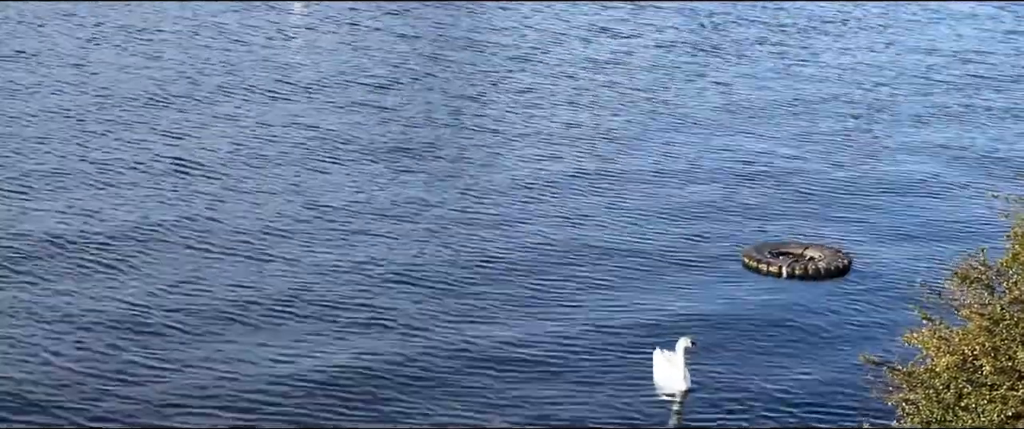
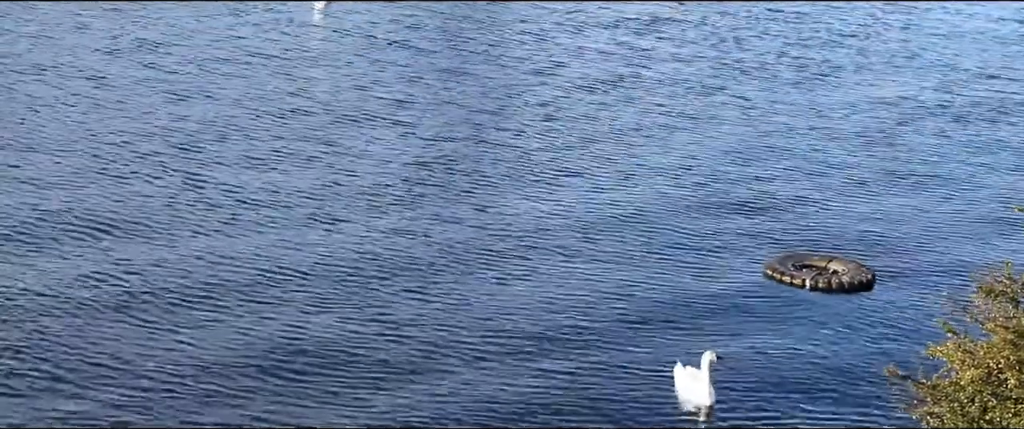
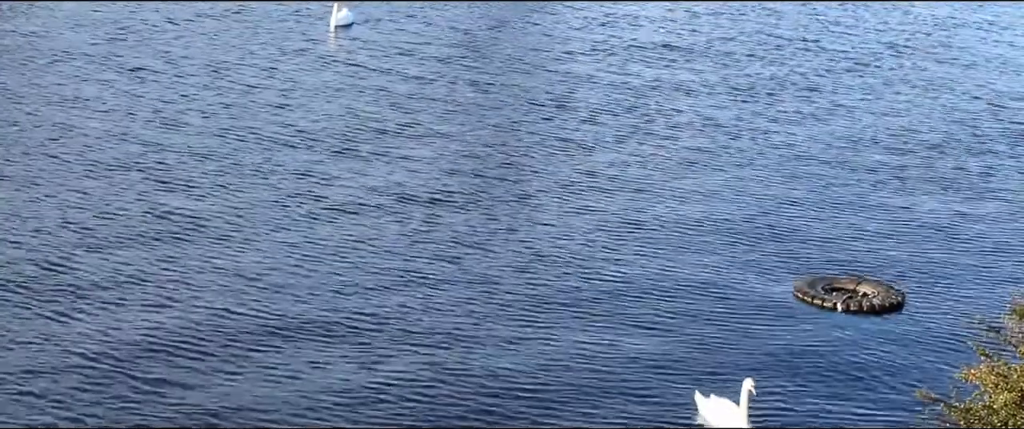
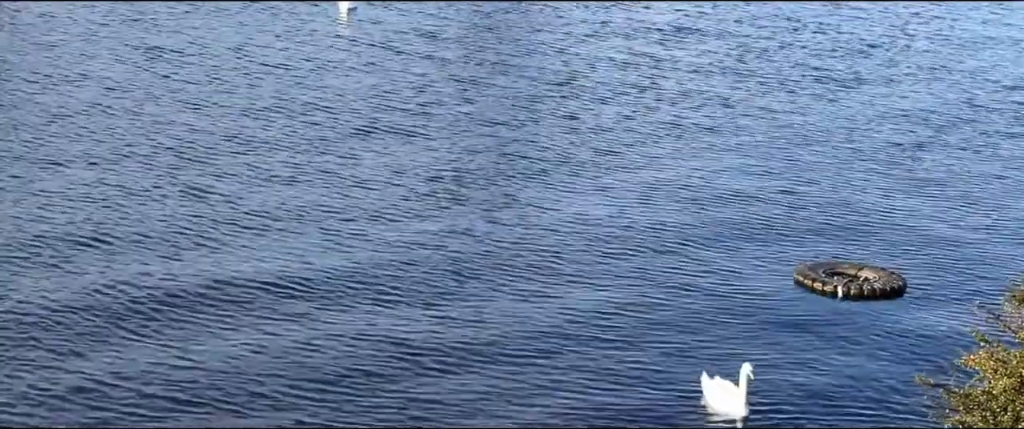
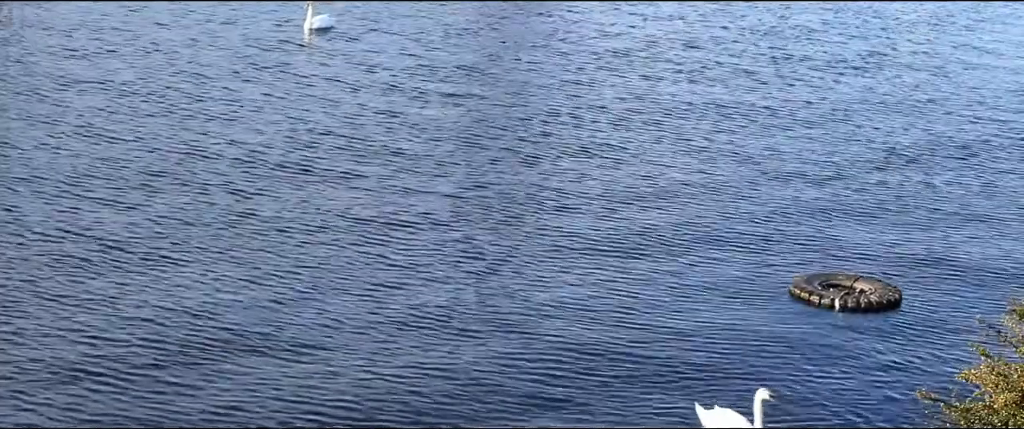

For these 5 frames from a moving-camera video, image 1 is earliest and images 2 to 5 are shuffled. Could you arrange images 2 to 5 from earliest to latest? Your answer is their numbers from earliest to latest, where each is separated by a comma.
2, 4, 3, 5
